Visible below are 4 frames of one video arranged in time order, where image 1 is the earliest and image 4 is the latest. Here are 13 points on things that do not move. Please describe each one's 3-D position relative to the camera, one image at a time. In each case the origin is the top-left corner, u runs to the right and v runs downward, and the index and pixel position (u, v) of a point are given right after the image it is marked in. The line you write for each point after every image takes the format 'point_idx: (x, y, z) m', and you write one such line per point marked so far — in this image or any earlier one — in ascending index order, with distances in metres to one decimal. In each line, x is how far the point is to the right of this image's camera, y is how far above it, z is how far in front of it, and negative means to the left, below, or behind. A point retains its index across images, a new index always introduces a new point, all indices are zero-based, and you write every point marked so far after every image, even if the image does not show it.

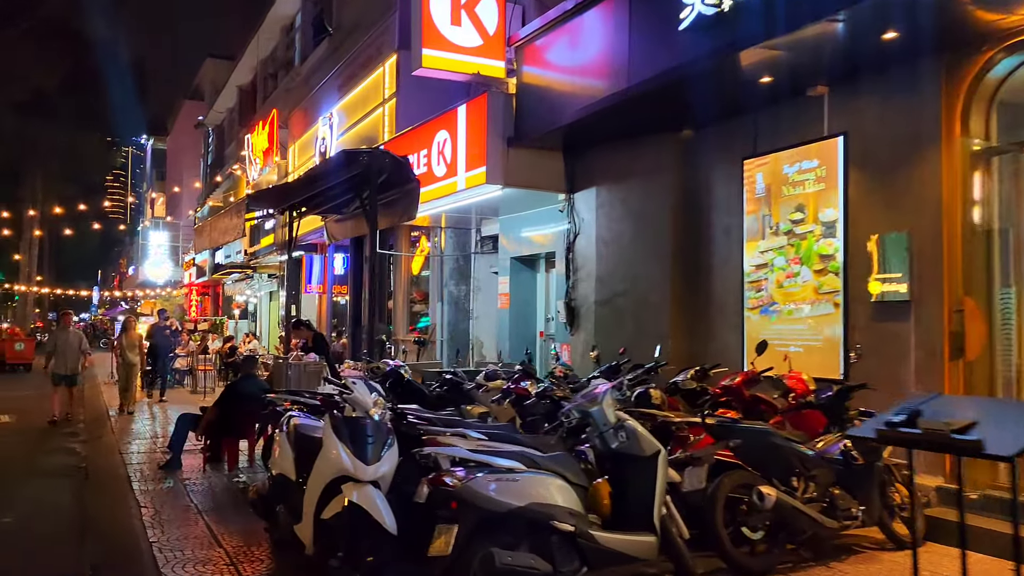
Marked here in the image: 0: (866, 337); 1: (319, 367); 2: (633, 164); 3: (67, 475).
0: (+2.9, -0.4, +6.4) m
1: (-2.2, -0.9, +9.2) m
2: (+1.3, +1.4, +8.8) m
3: (-4.9, -2.1, +8.7) m
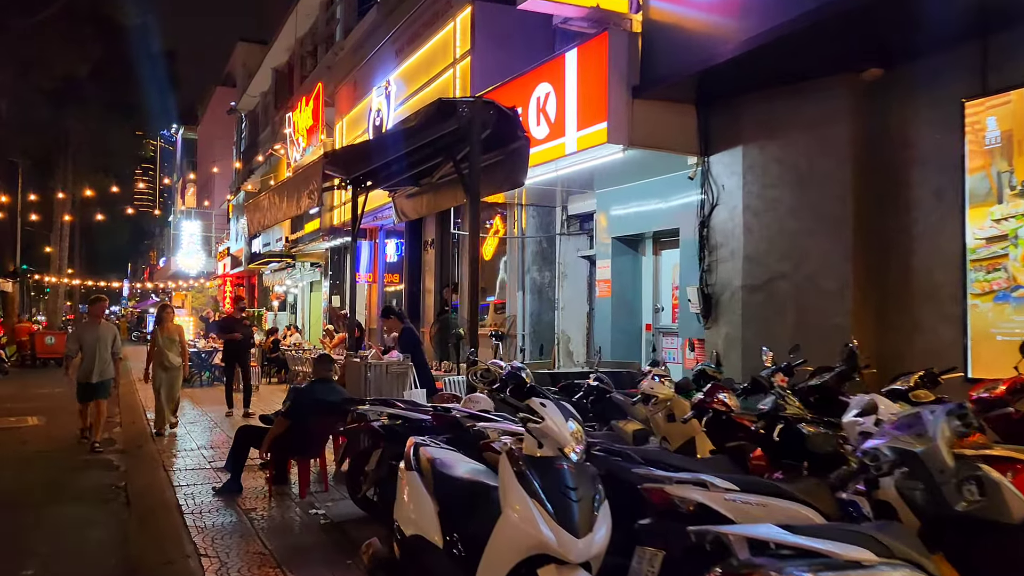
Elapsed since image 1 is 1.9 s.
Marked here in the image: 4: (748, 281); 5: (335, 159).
0: (+4.0, -0.3, +4.6) m
1: (-1.0, -0.8, +7.6) m
2: (+2.5, +1.5, +7.0) m
3: (-3.7, -1.9, +7.2) m
4: (+2.2, +0.1, +7.3) m
5: (-1.9, +1.3, +8.3) m
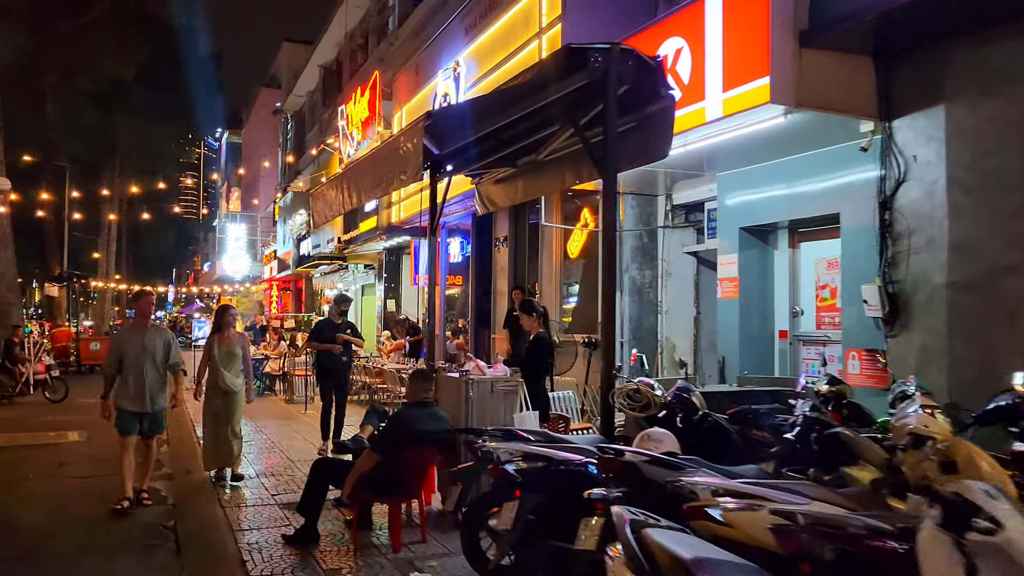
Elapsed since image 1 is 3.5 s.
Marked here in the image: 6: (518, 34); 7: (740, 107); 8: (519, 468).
0: (+4.9, -0.2, +3.0) m
1: (0.0, -0.8, +6.1) m
2: (+3.5, +1.6, +5.4) m
3: (-2.7, -1.9, +5.8) m
4: (+3.2, +0.1, +5.7) m
5: (-0.8, +1.3, +6.9) m
6: (+0.1, +3.6, +11.1) m
7: (+1.8, +1.4, +6.1) m
8: (0.0, -0.9, +4.1) m
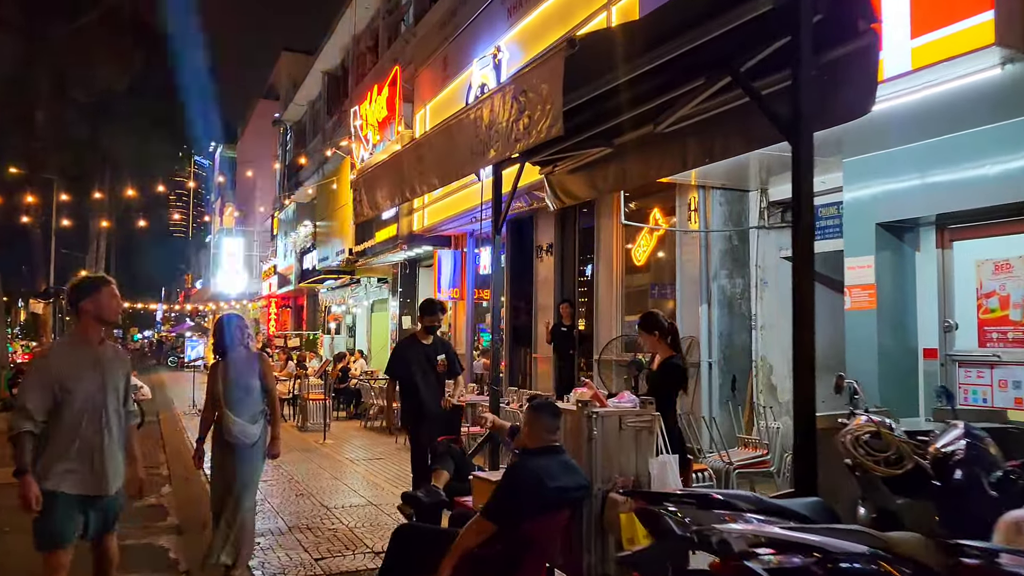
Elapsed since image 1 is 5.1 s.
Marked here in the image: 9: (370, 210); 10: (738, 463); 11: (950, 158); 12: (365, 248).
0: (+5.7, -0.2, +1.5) m
1: (+0.8, -0.8, +4.6) m
2: (+4.3, +1.6, +4.0) m
3: (-1.9, -1.9, +4.3) m
4: (+4.0, +0.1, +4.3) m
5: (0.0, +1.3, +5.4) m
6: (+0.8, +3.4, +9.7) m
7: (+2.5, +1.4, +4.7) m
8: (+0.9, -0.9, +2.6) m
9: (-1.2, +0.6, +6.4) m
10: (+1.8, -1.4, +6.3) m
11: (+3.4, +1.0, +6.3) m
12: (-3.2, +0.9, +17.2) m
